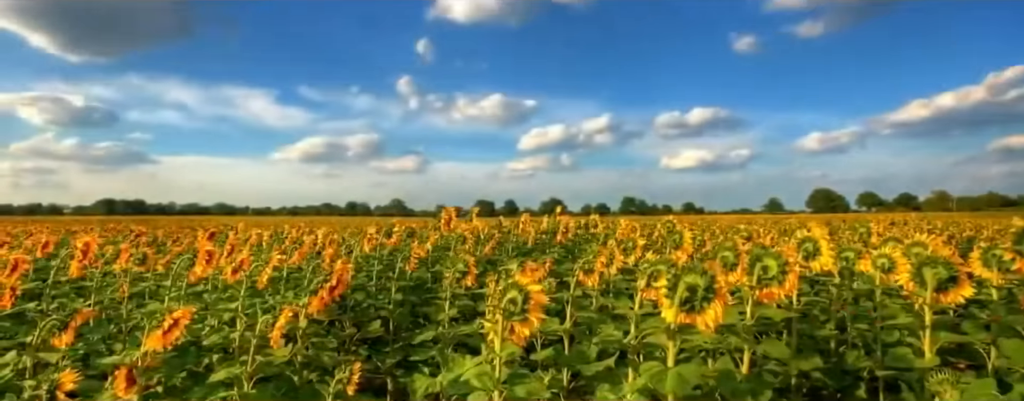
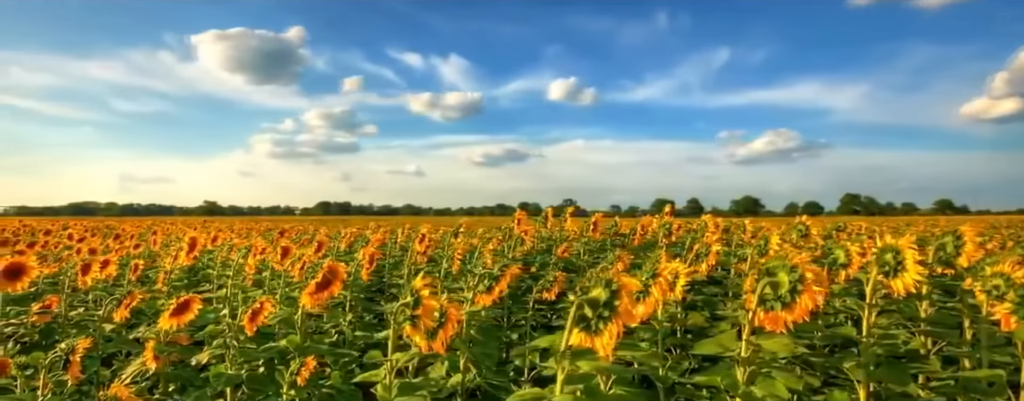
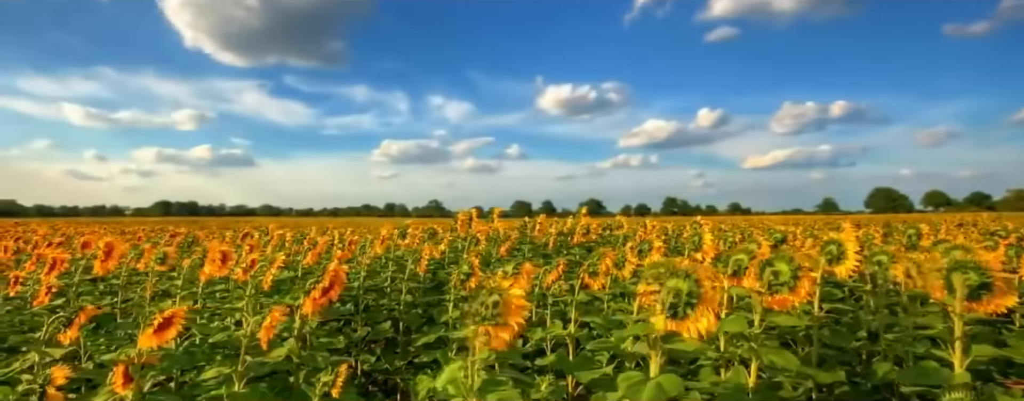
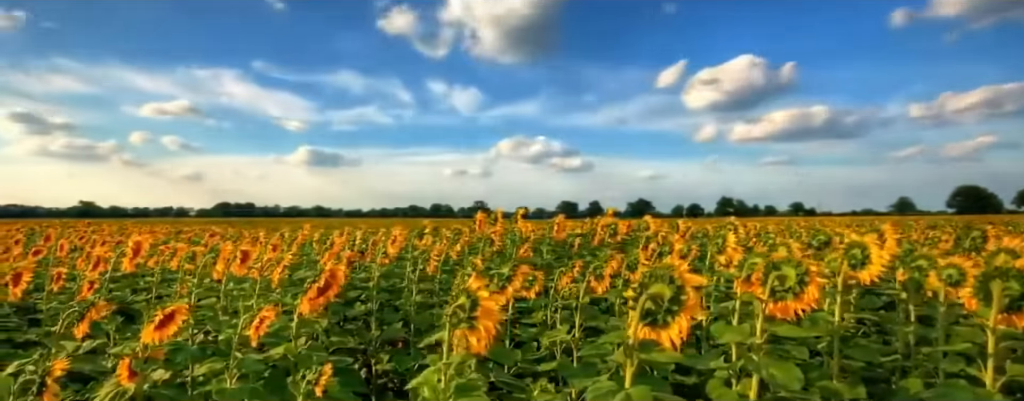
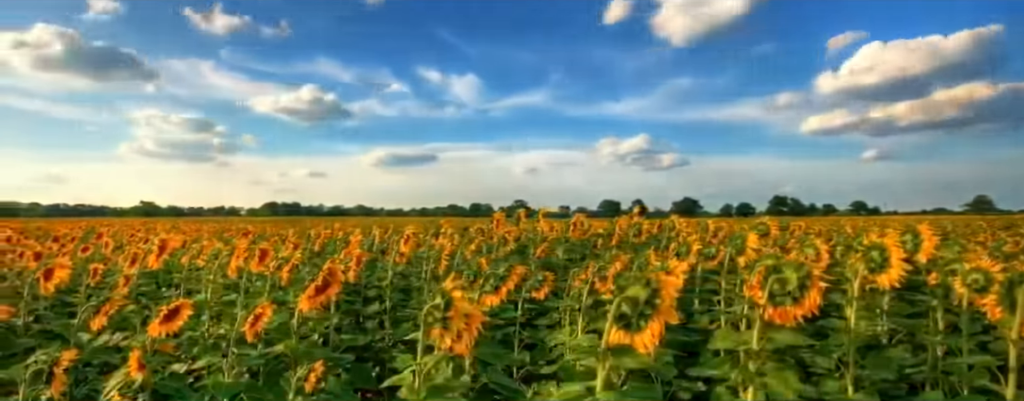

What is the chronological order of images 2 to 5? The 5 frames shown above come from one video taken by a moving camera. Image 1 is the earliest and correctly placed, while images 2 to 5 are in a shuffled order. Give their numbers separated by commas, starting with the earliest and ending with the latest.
3, 4, 5, 2
